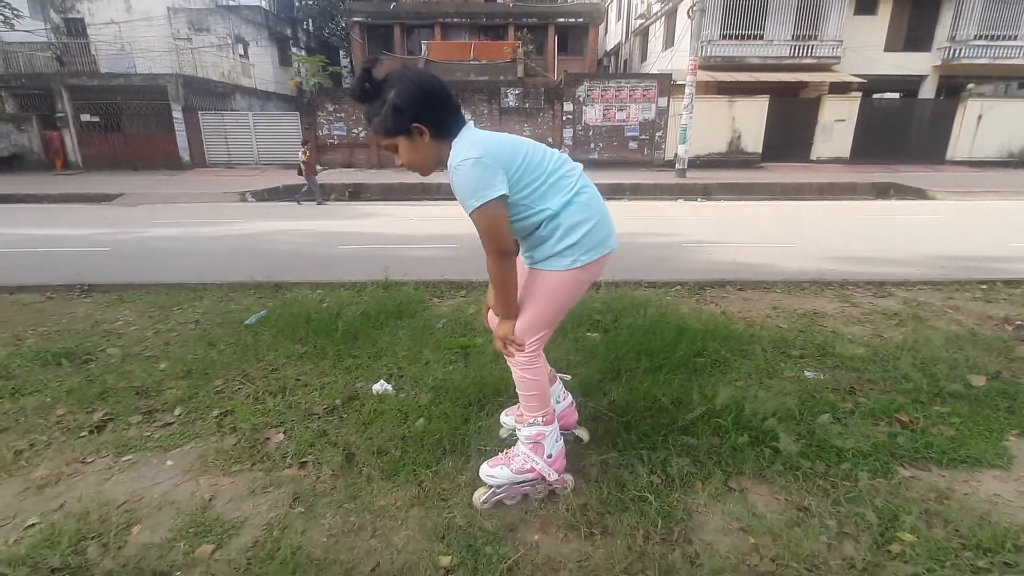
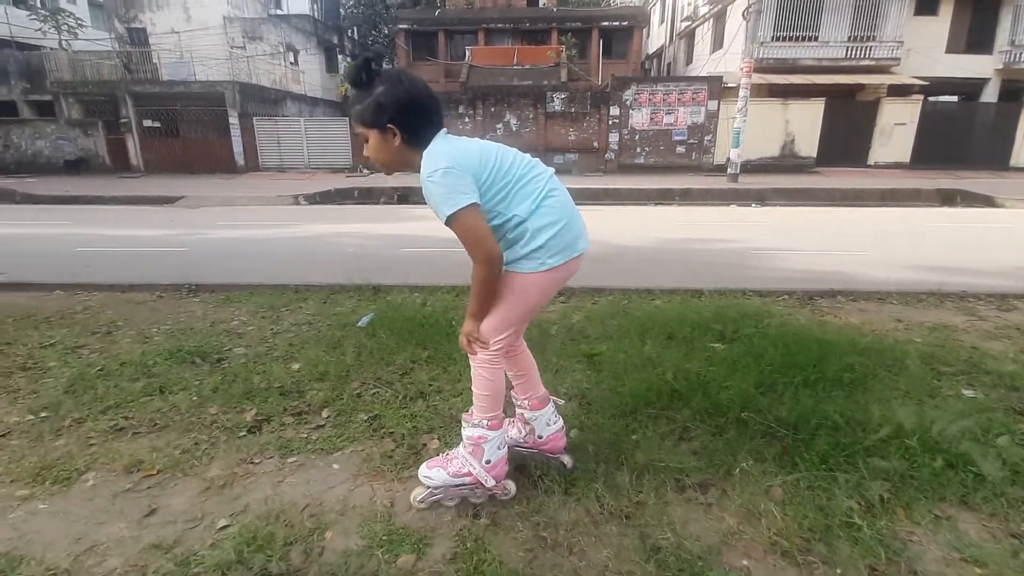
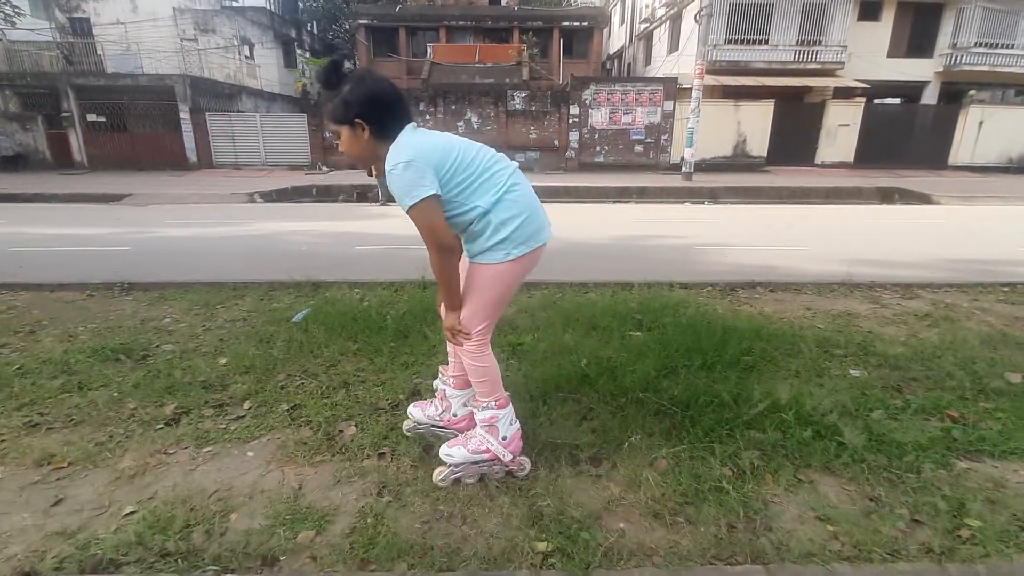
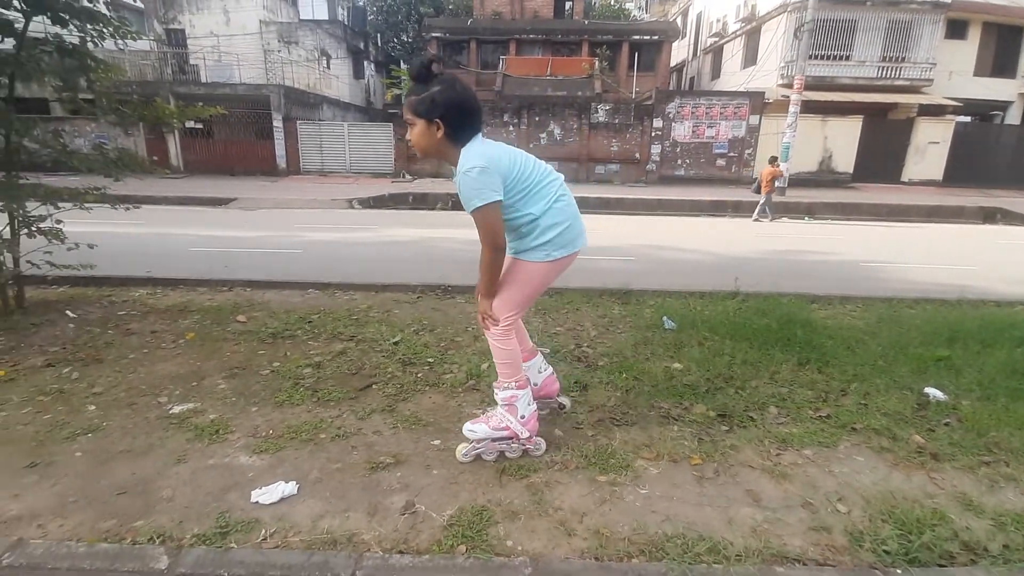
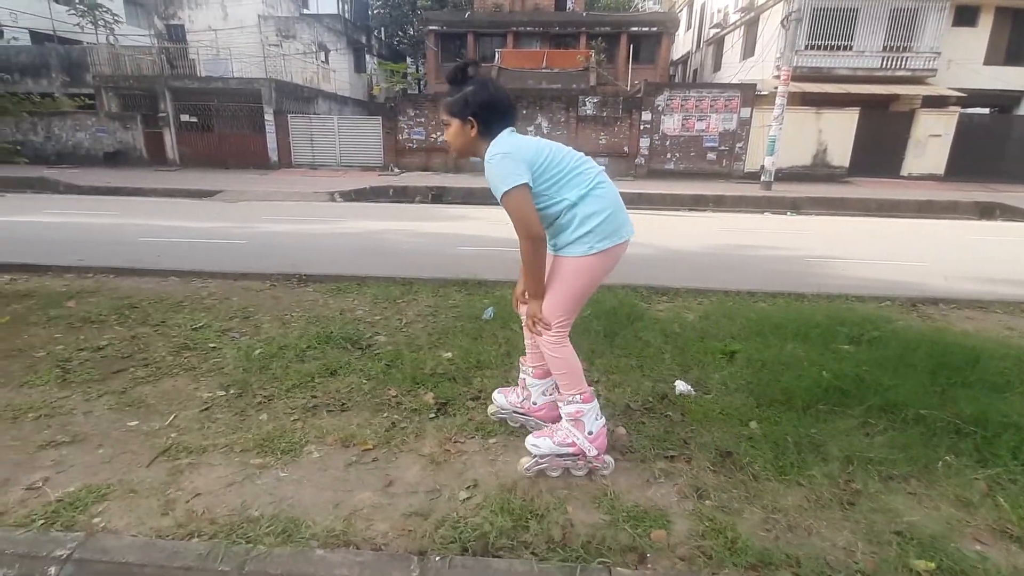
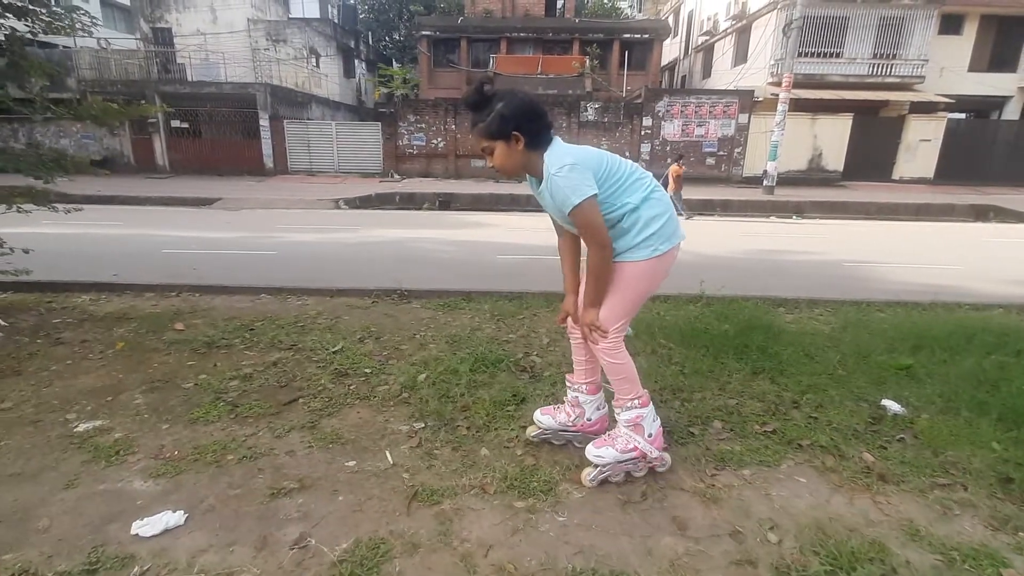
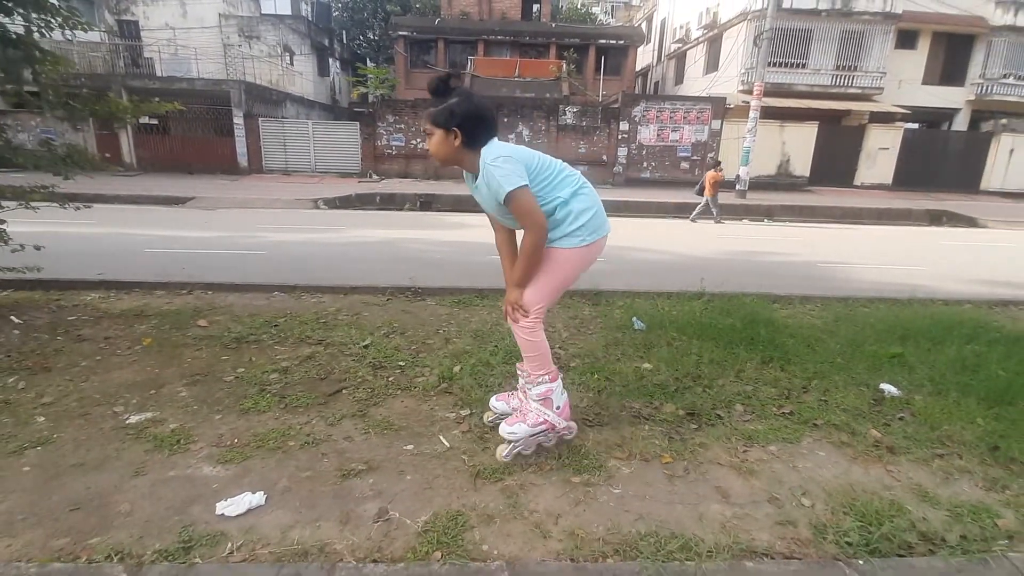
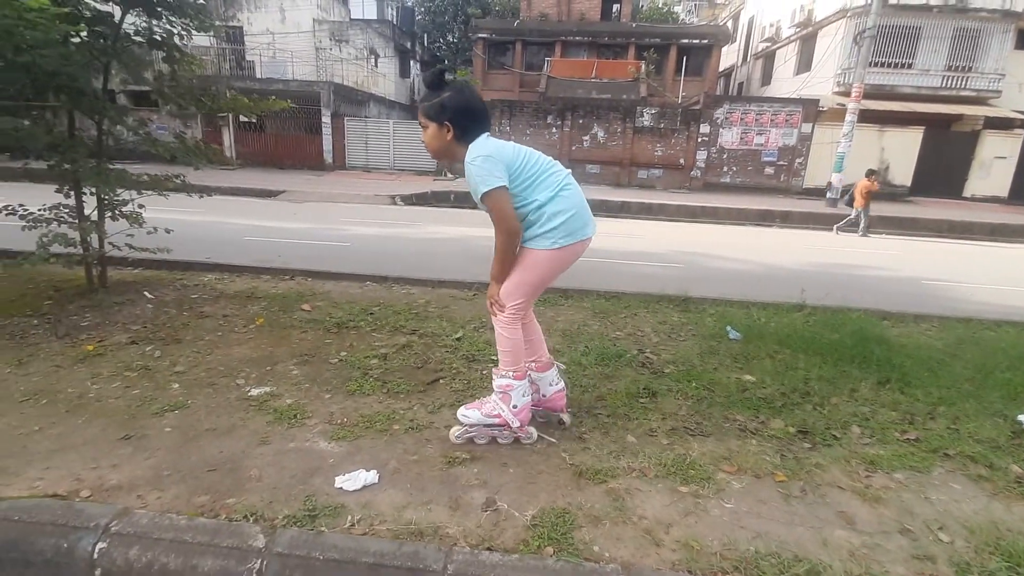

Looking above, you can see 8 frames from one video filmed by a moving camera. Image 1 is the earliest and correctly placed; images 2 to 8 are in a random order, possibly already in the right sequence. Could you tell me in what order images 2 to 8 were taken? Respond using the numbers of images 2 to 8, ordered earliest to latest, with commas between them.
3, 2, 5, 6, 7, 4, 8
